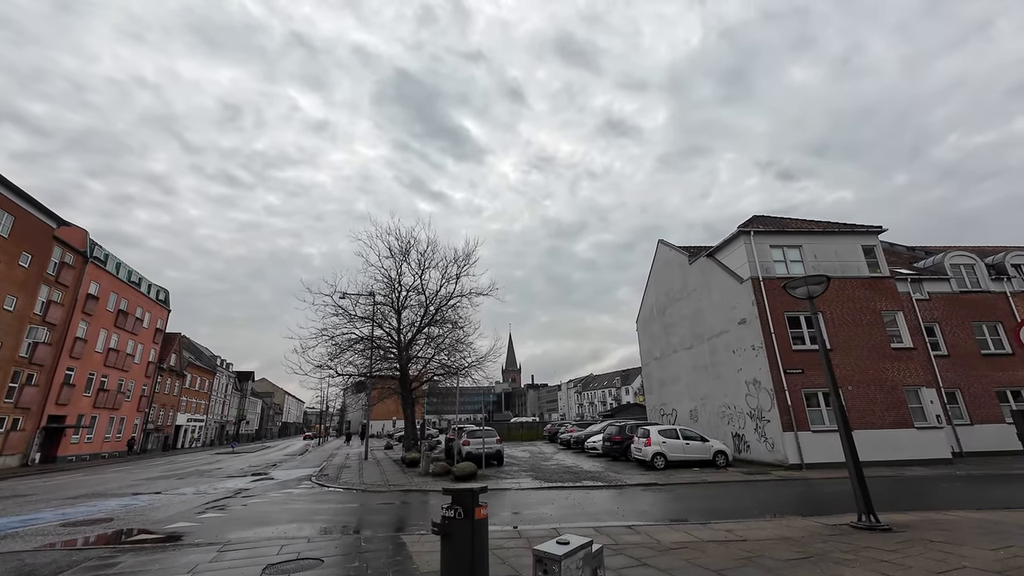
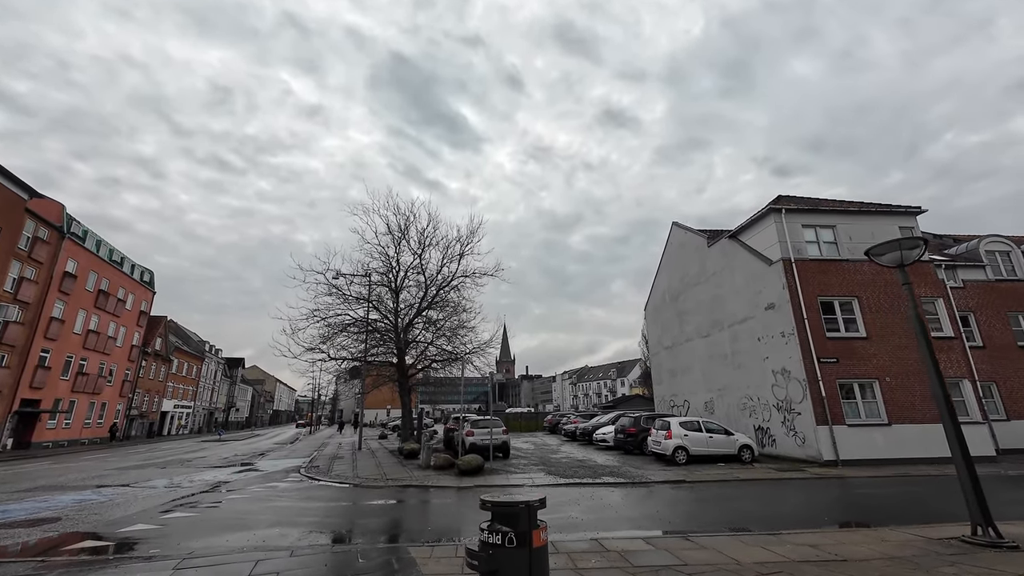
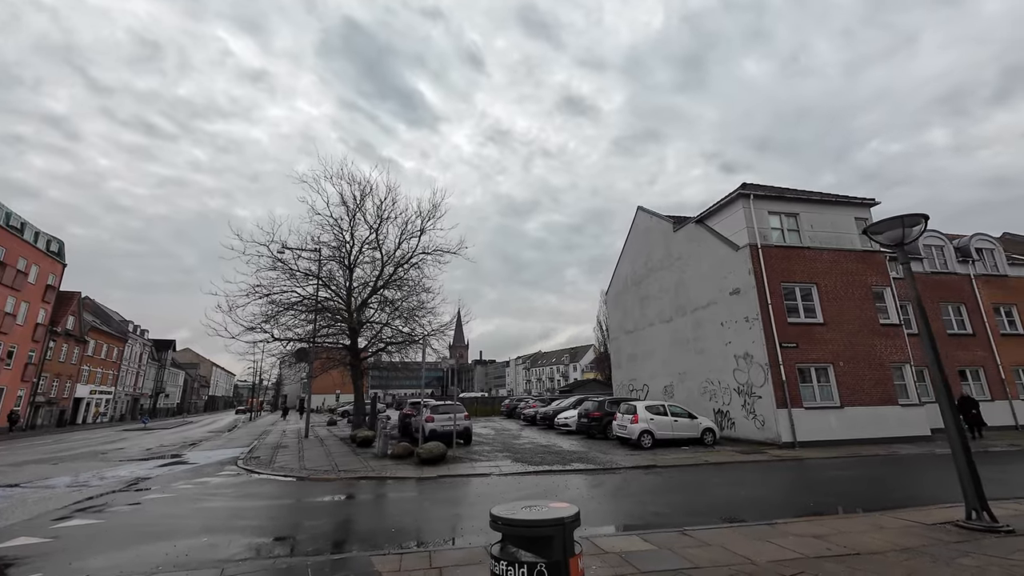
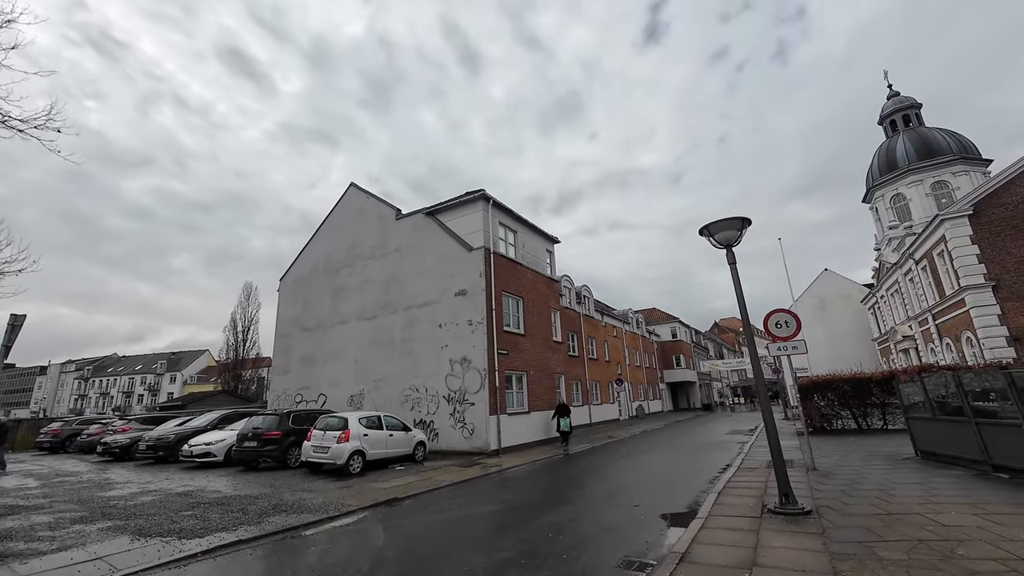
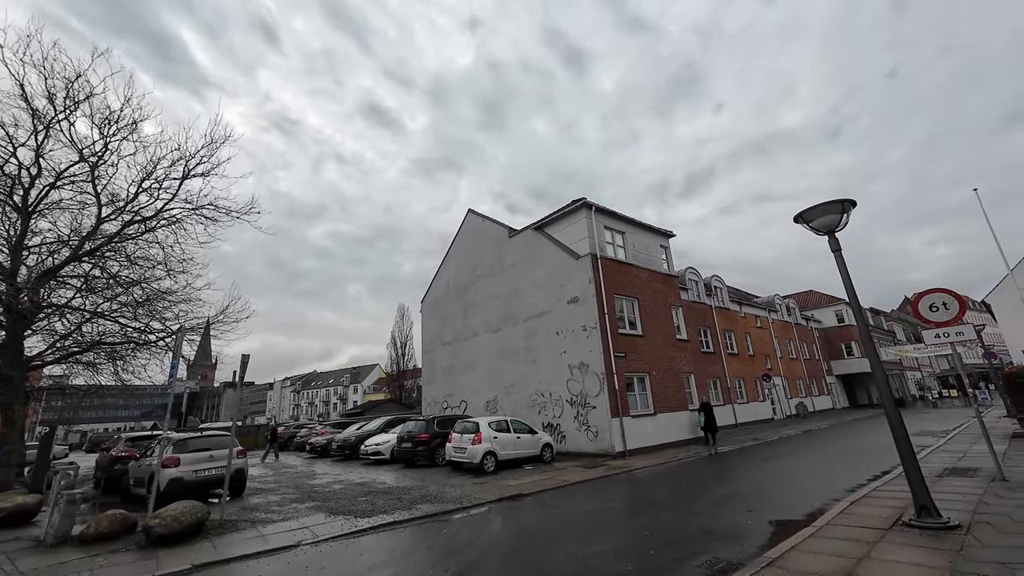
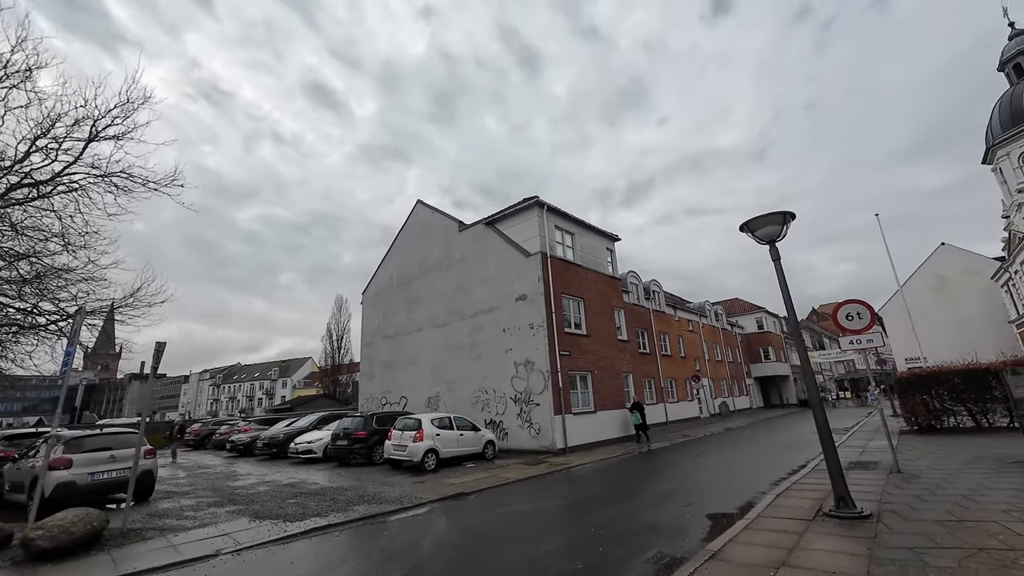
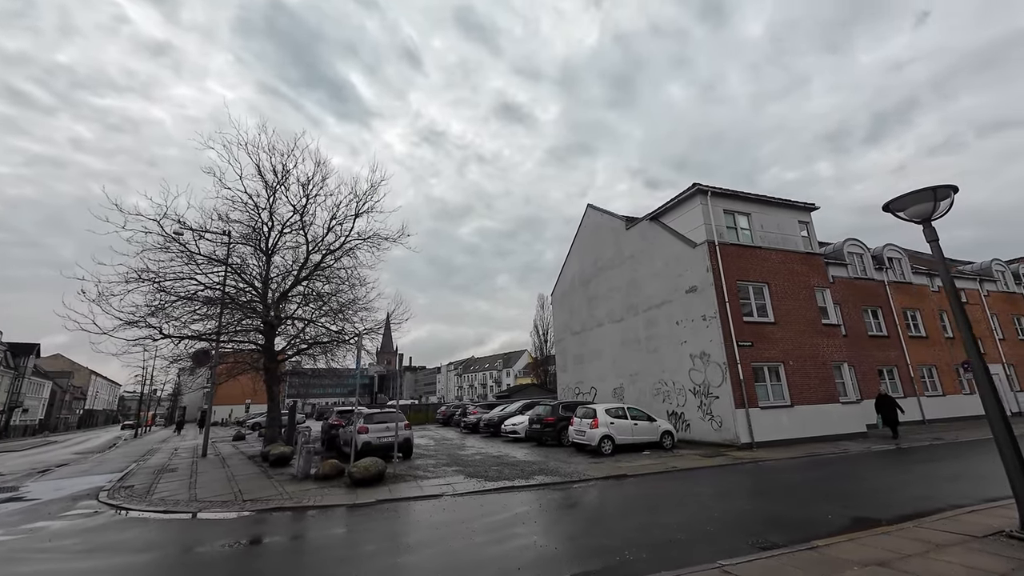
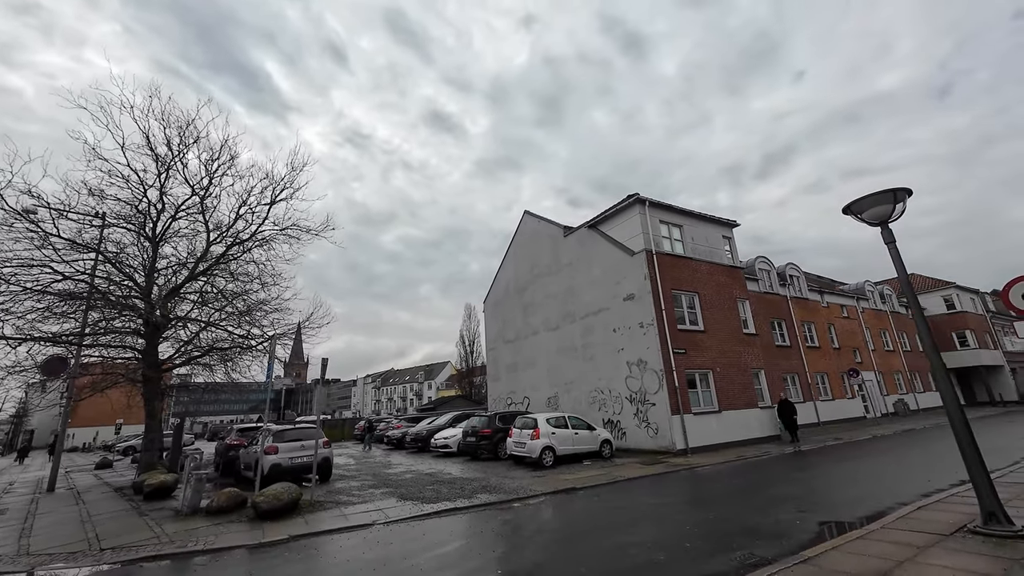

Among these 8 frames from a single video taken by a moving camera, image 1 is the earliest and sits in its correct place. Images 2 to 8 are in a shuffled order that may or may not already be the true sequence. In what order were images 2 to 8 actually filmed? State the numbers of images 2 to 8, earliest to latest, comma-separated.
2, 3, 7, 8, 5, 6, 4
